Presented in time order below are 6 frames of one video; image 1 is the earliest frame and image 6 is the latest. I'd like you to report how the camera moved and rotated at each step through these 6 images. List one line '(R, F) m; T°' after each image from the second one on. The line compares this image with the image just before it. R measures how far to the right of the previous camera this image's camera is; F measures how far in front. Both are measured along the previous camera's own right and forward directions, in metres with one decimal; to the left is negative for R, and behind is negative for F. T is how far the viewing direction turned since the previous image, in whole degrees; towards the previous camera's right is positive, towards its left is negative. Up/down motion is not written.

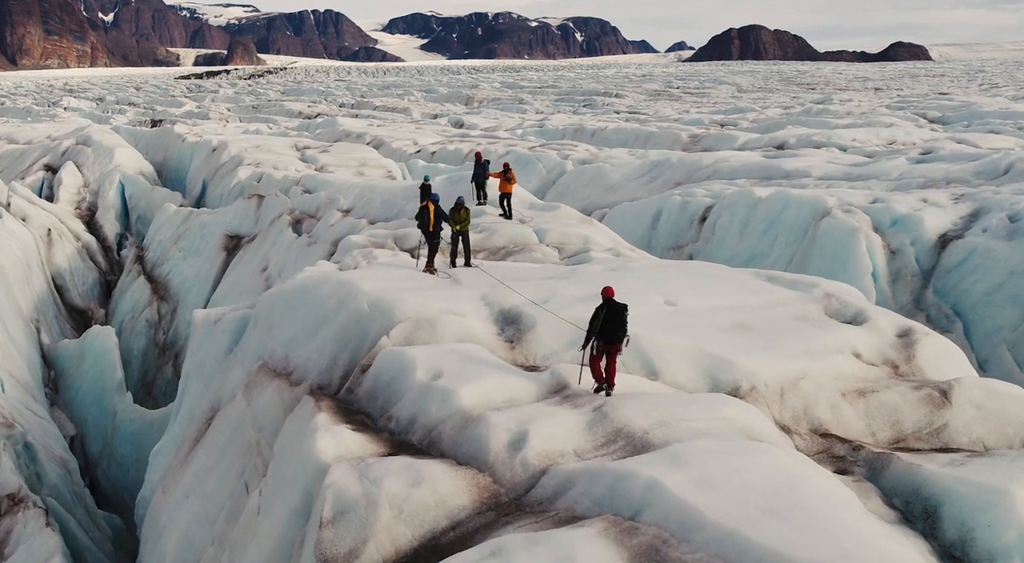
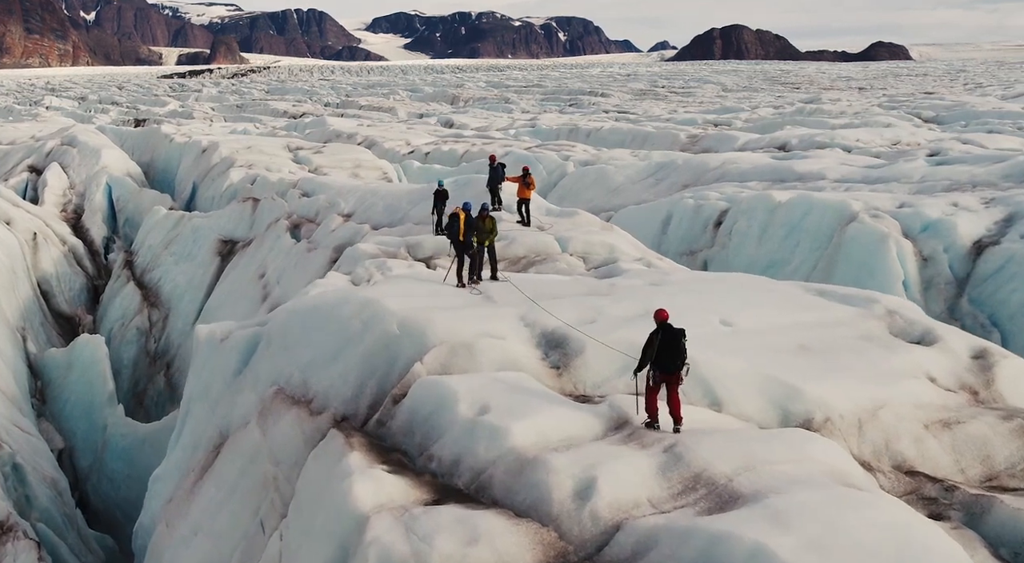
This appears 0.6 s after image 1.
(-0.6, +1.0) m; +1°
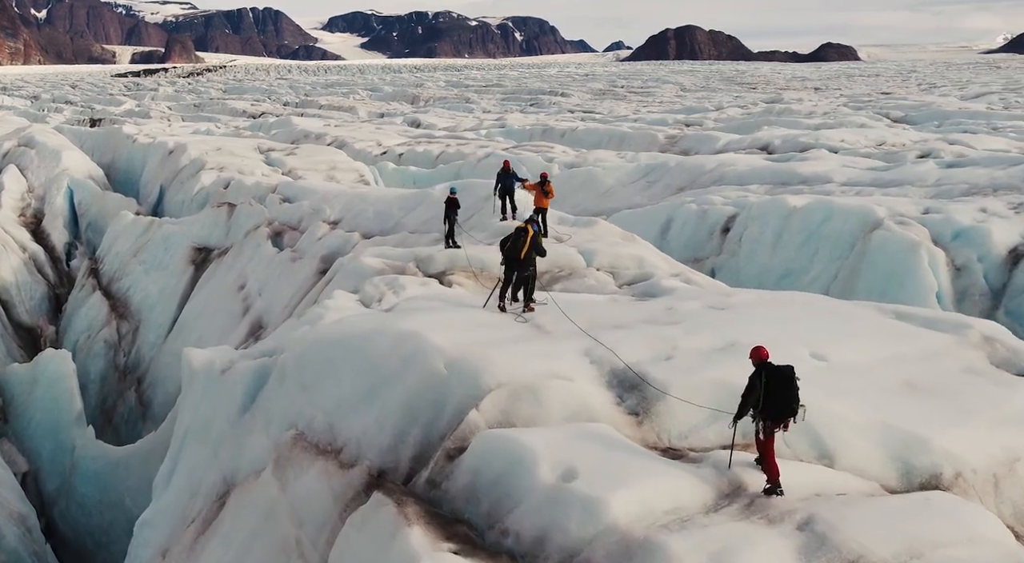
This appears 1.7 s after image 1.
(-0.9, +1.5) m; +2°
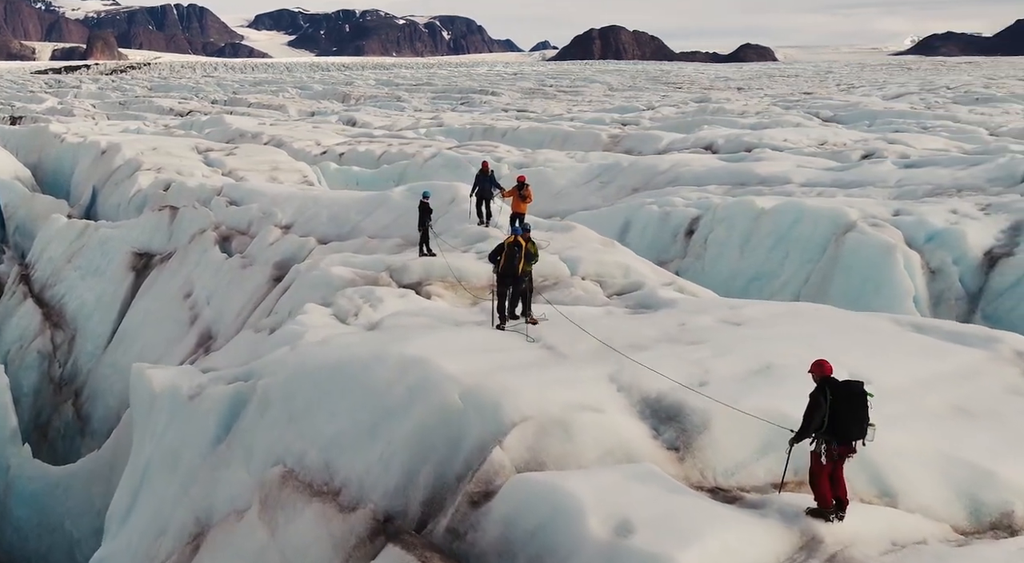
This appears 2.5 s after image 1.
(-0.7, +0.9) m; +4°
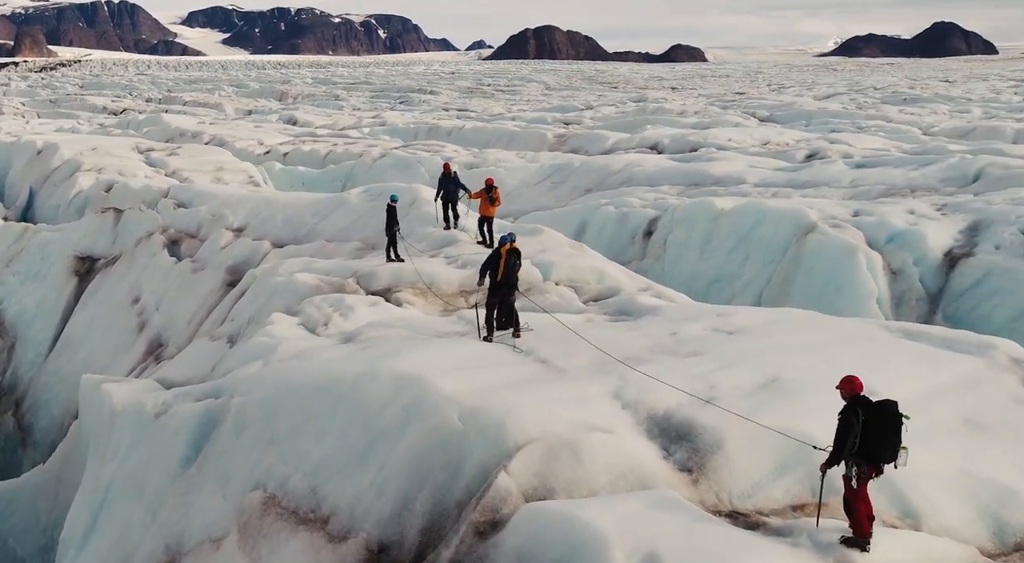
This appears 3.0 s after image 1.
(-0.4, +0.5) m; +3°
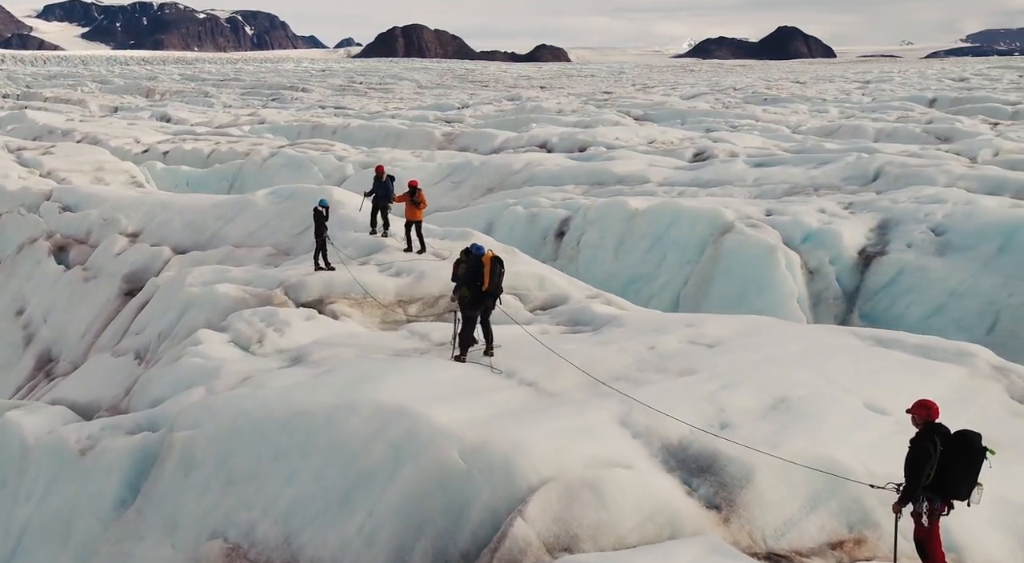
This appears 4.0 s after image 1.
(-0.8, +0.8) m; +7°
